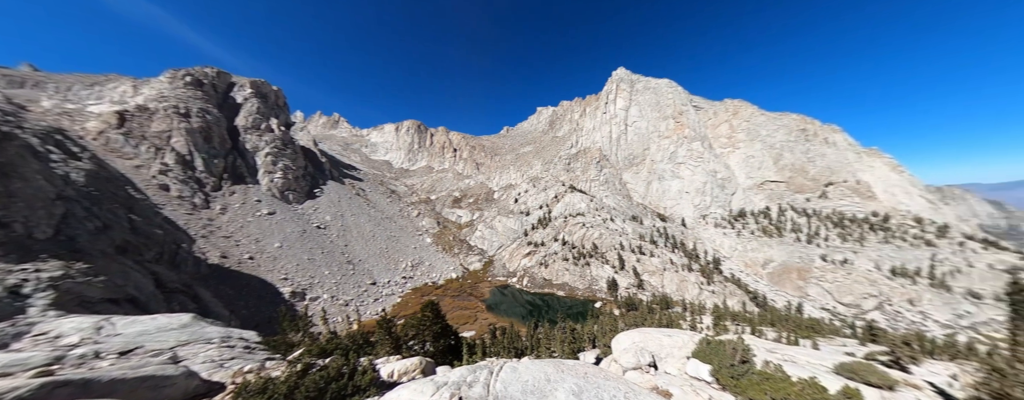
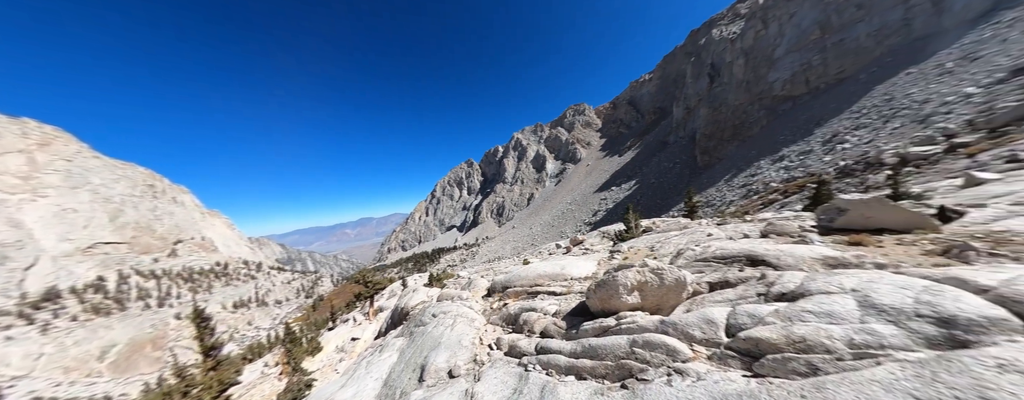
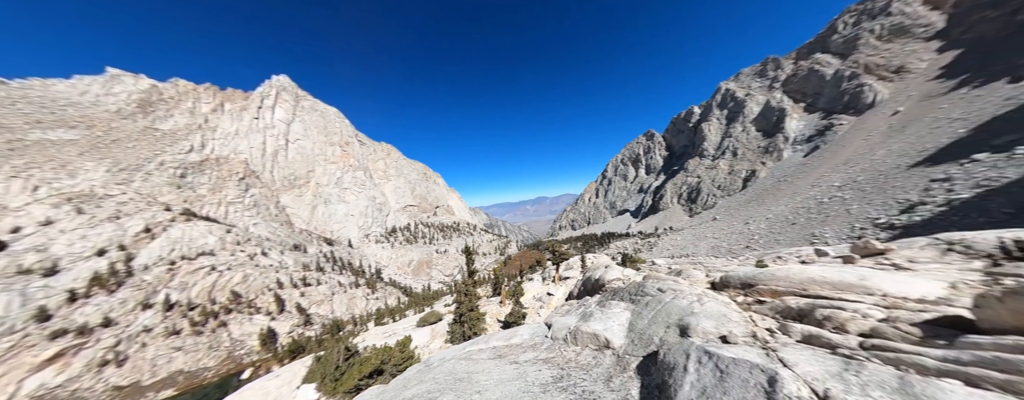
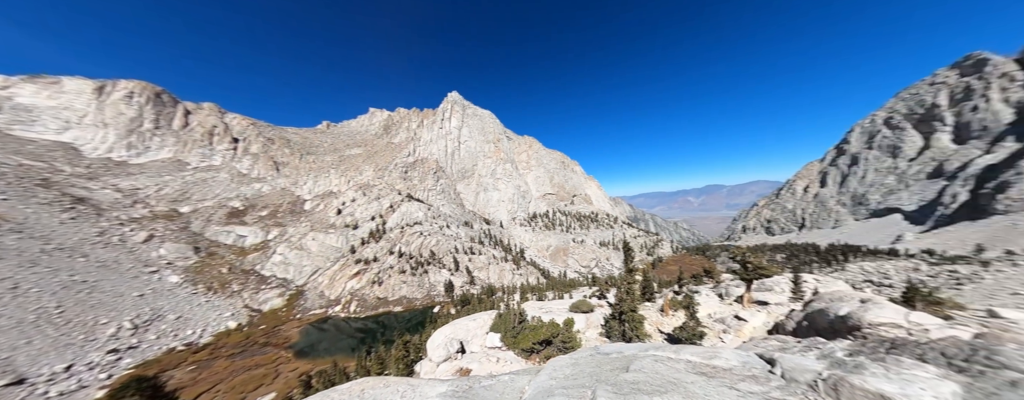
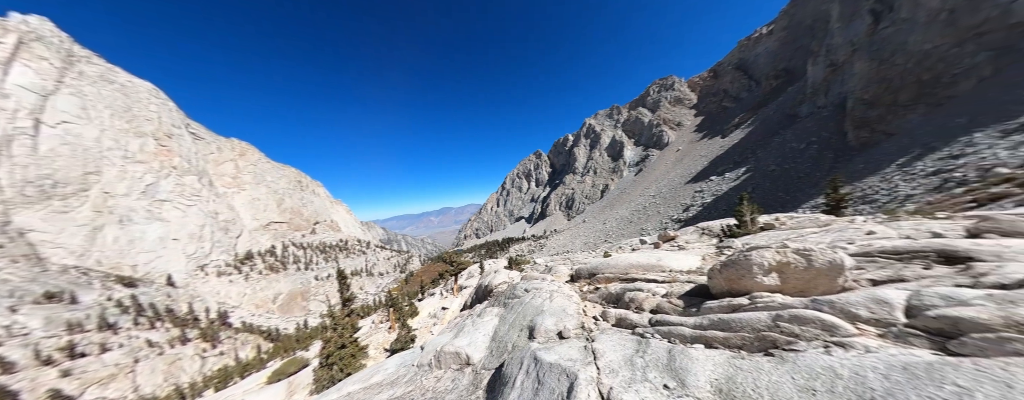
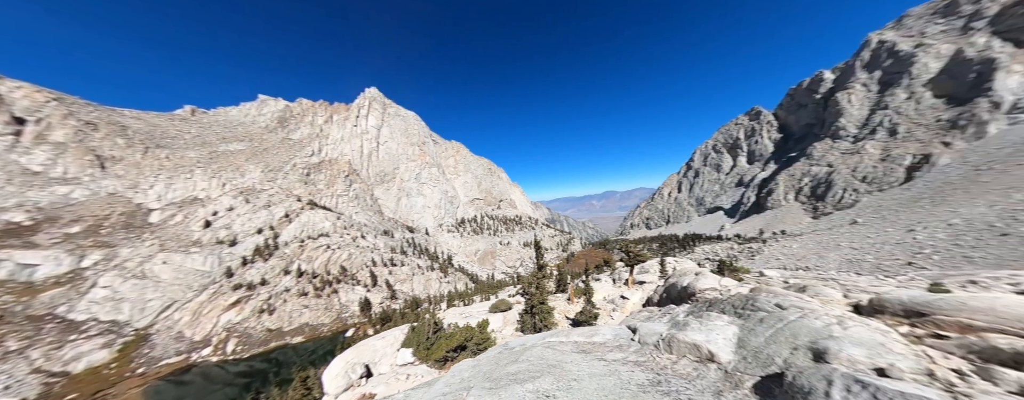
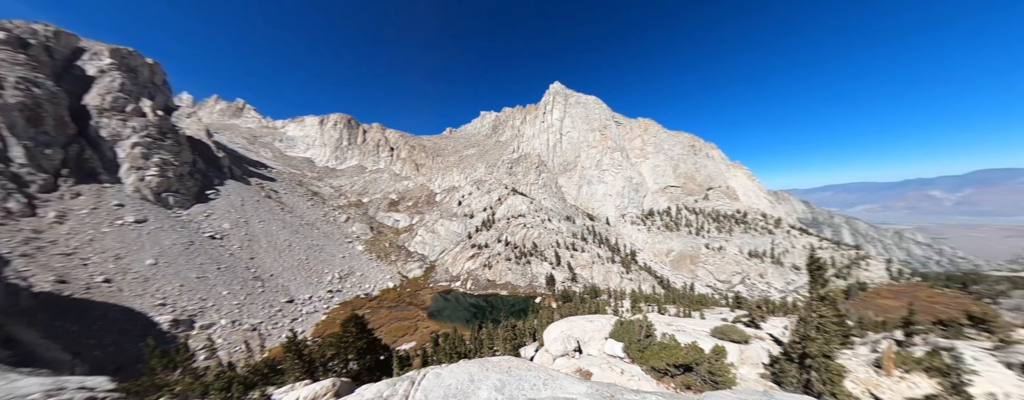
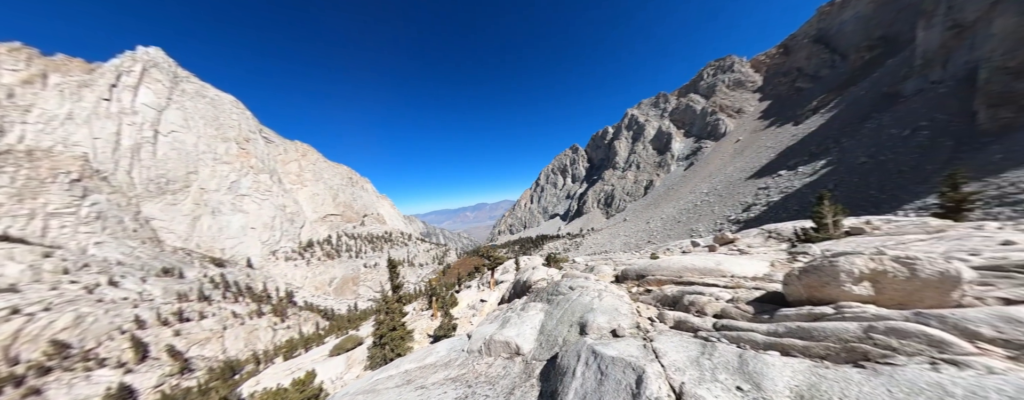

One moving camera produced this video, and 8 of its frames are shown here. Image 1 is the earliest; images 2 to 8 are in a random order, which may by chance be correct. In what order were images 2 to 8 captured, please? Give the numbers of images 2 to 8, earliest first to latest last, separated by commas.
7, 4, 6, 3, 8, 5, 2
